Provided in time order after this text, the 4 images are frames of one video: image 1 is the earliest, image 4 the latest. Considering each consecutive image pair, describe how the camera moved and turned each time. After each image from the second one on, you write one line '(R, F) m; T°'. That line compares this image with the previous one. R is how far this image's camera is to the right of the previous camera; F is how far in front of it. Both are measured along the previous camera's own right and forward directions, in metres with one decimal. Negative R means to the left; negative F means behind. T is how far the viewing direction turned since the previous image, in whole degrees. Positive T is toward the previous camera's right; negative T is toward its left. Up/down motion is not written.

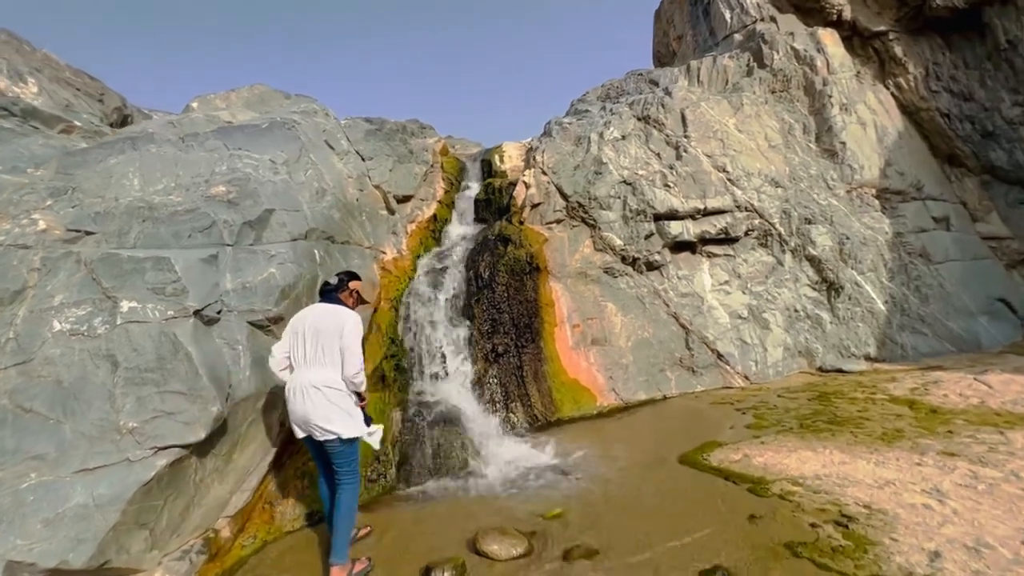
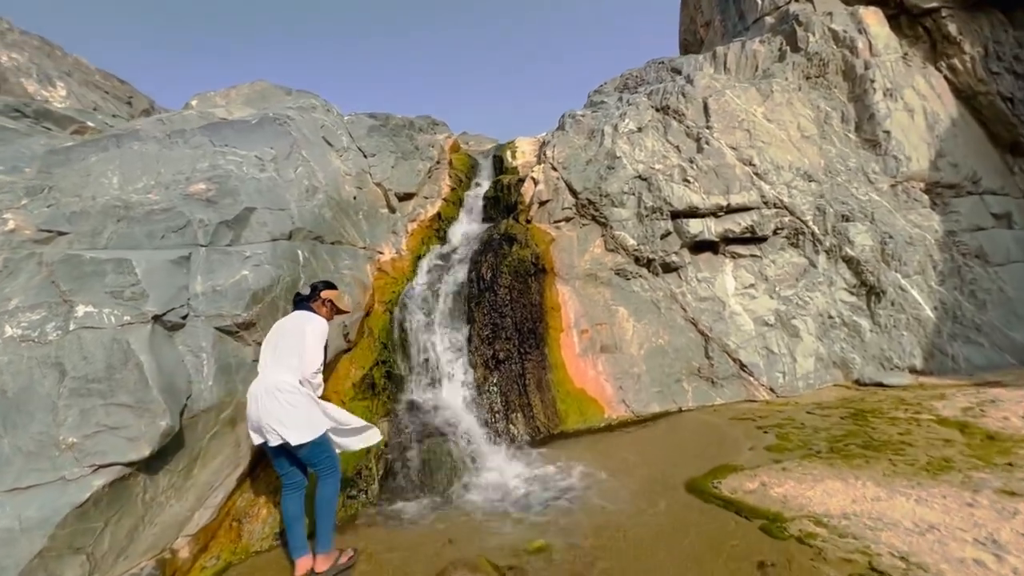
(+0.6, +0.6) m; -4°
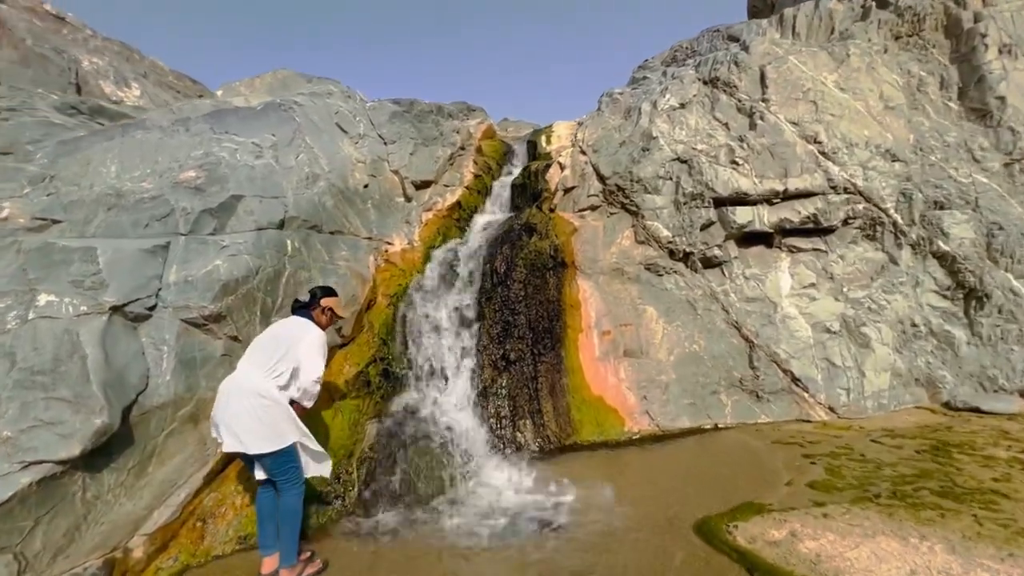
(+1.2, +0.8) m; -10°
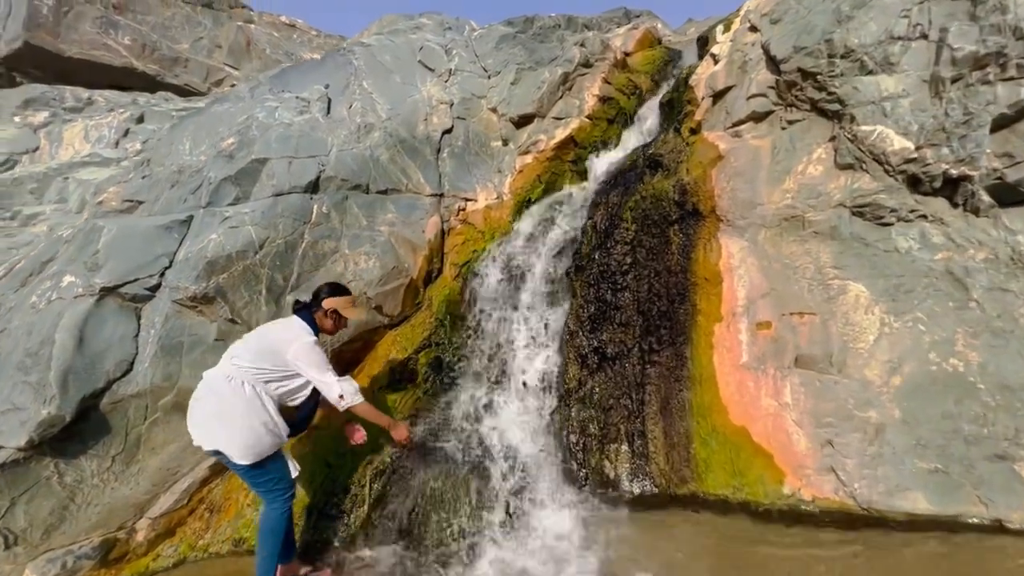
(+2.3, +2.8) m; -39°
